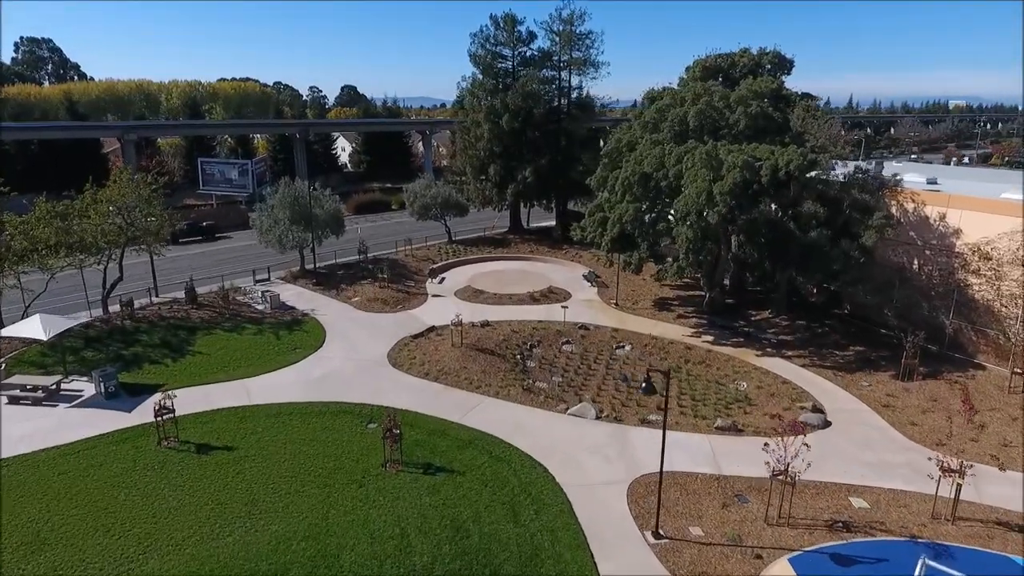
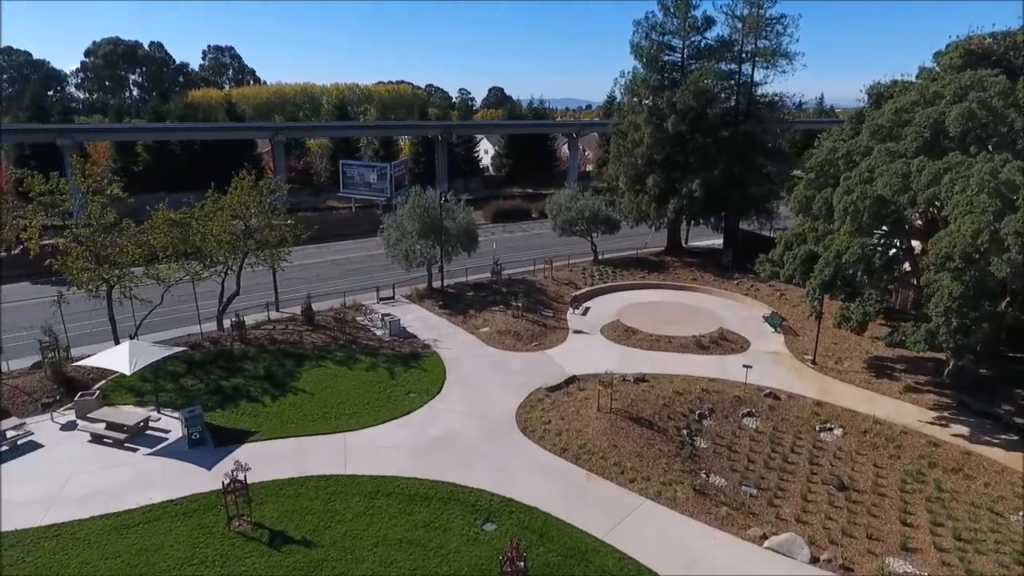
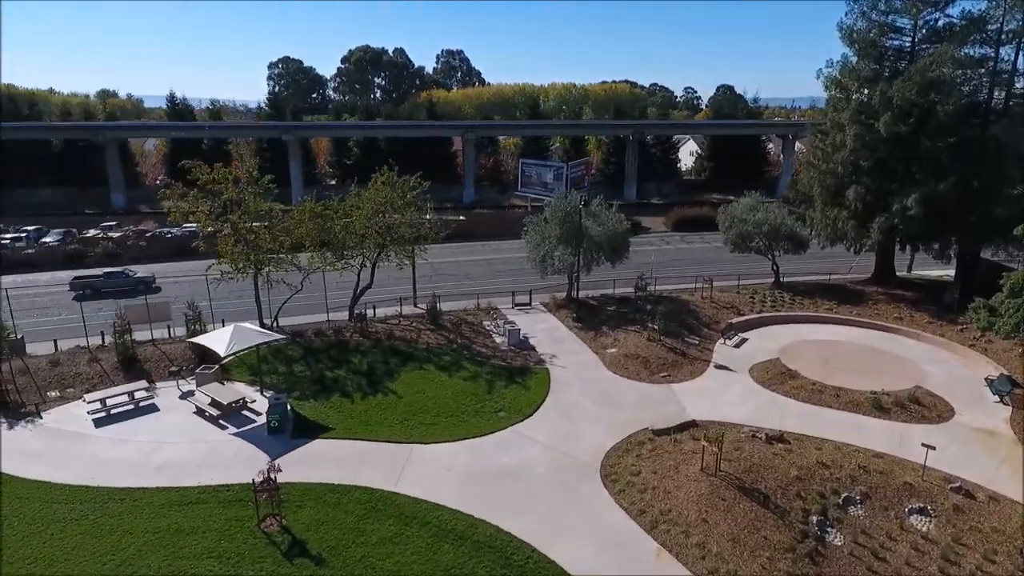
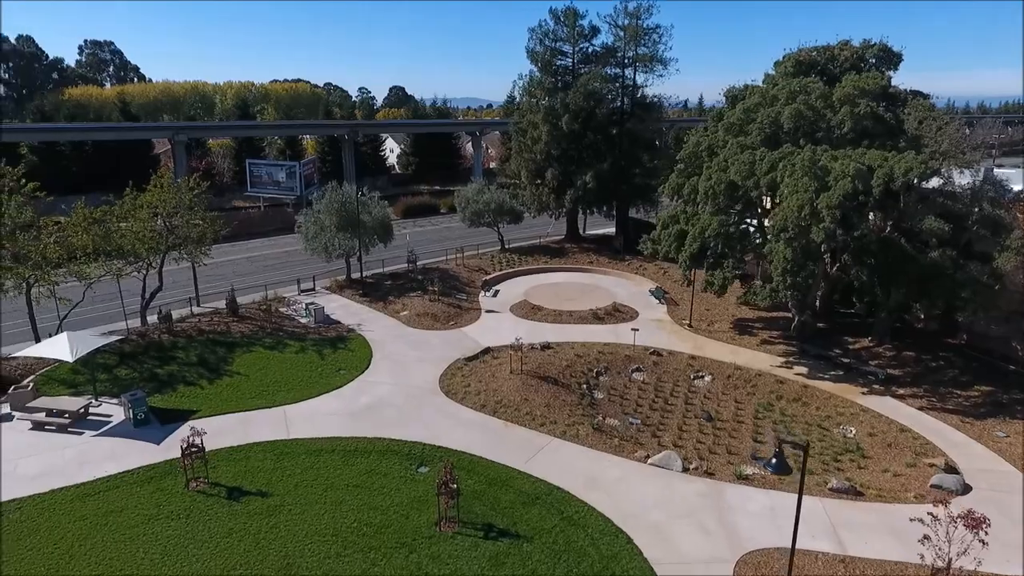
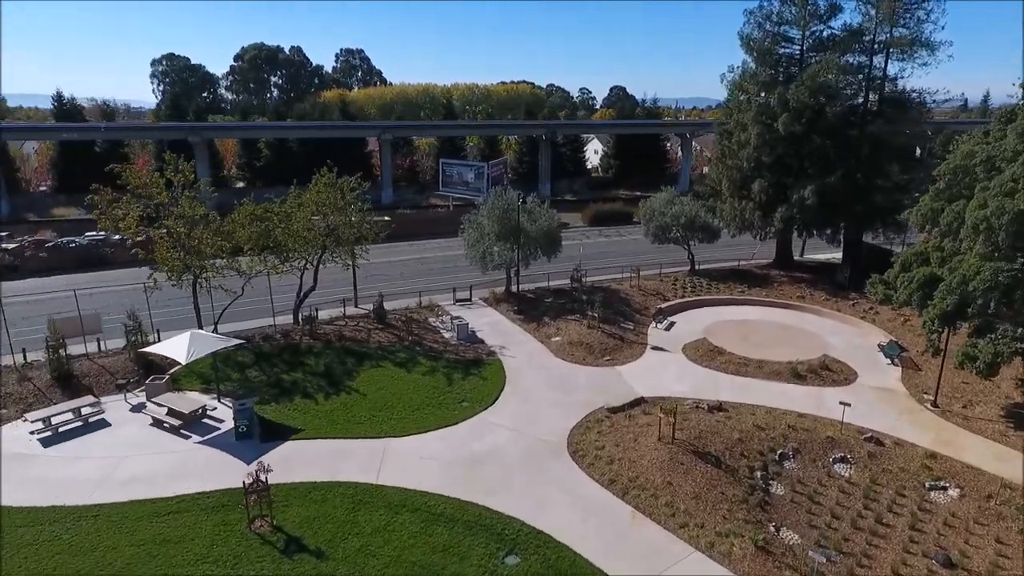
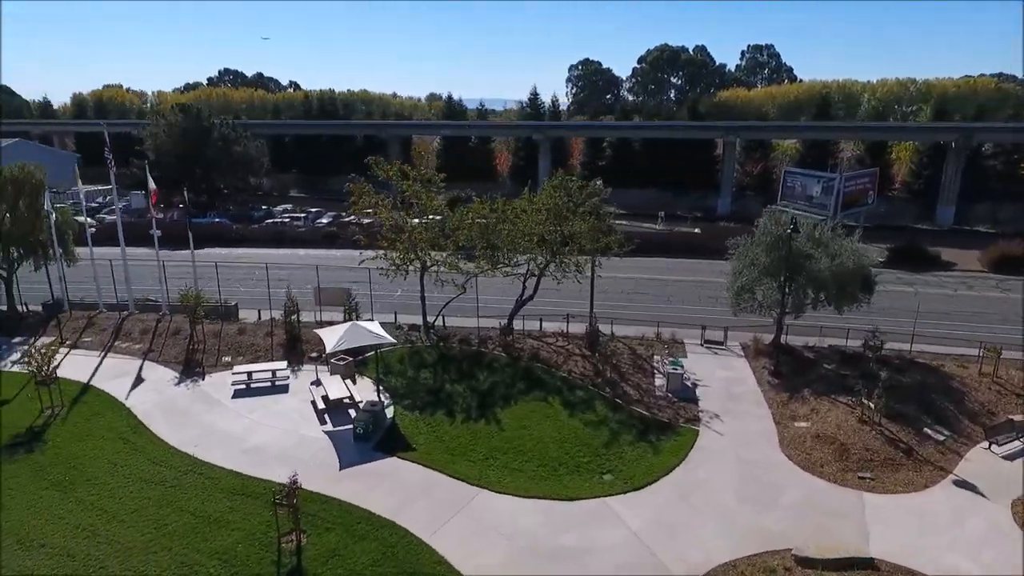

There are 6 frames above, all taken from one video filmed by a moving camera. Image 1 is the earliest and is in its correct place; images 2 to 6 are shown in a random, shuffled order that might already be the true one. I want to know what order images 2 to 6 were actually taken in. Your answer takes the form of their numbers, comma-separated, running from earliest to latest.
4, 2, 5, 3, 6
